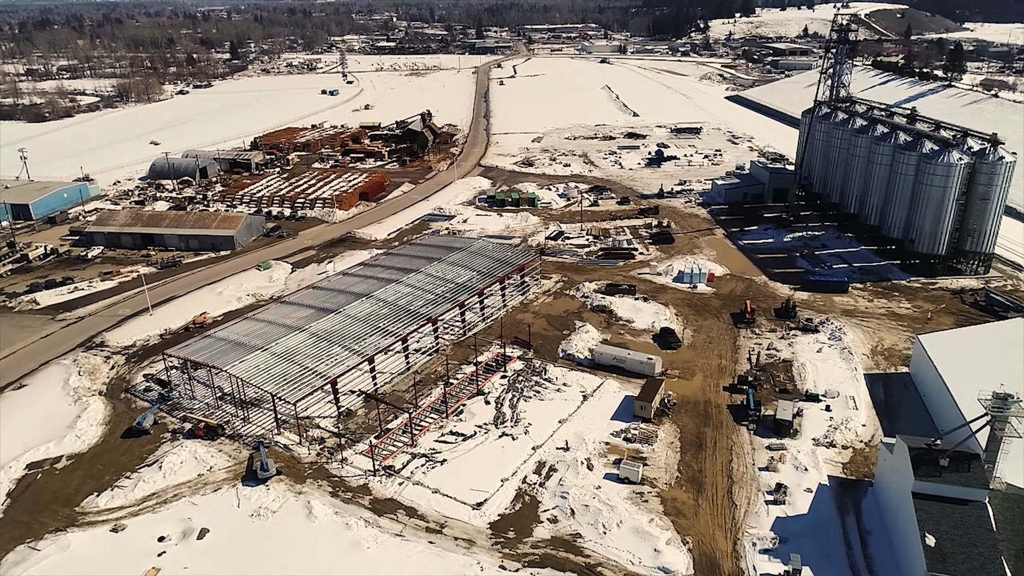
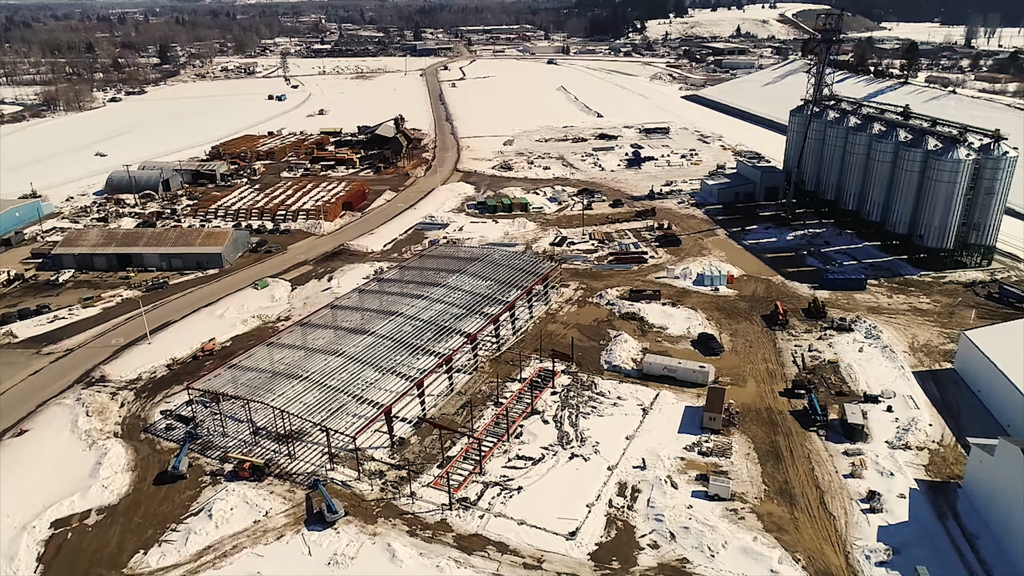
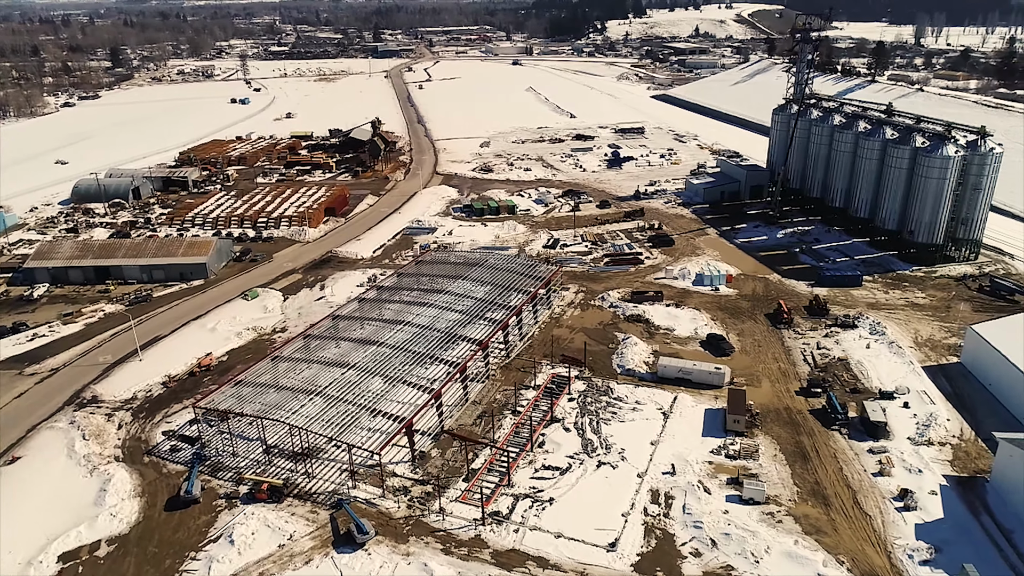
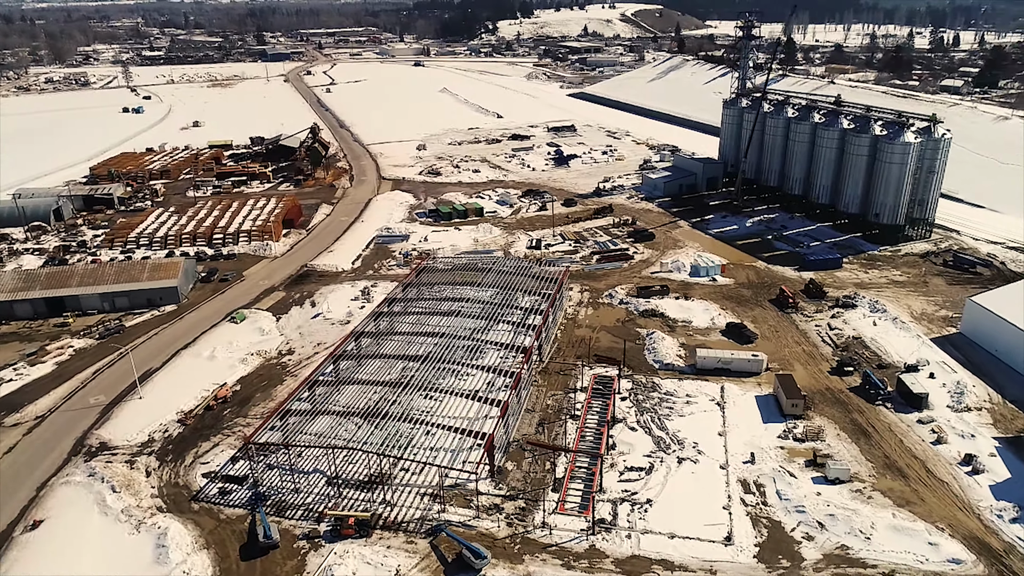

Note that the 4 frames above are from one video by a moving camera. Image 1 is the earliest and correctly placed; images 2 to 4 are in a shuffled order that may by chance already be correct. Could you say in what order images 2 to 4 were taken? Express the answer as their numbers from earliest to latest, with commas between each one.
2, 3, 4
